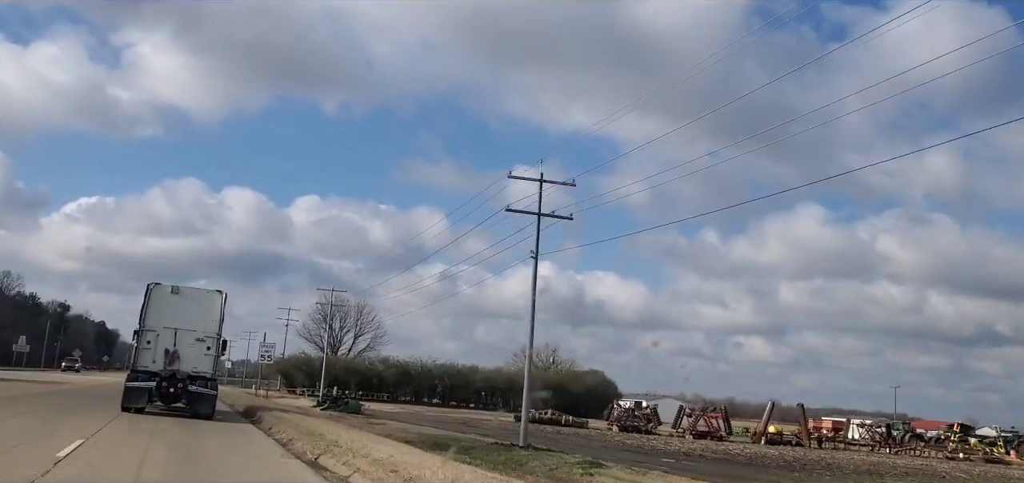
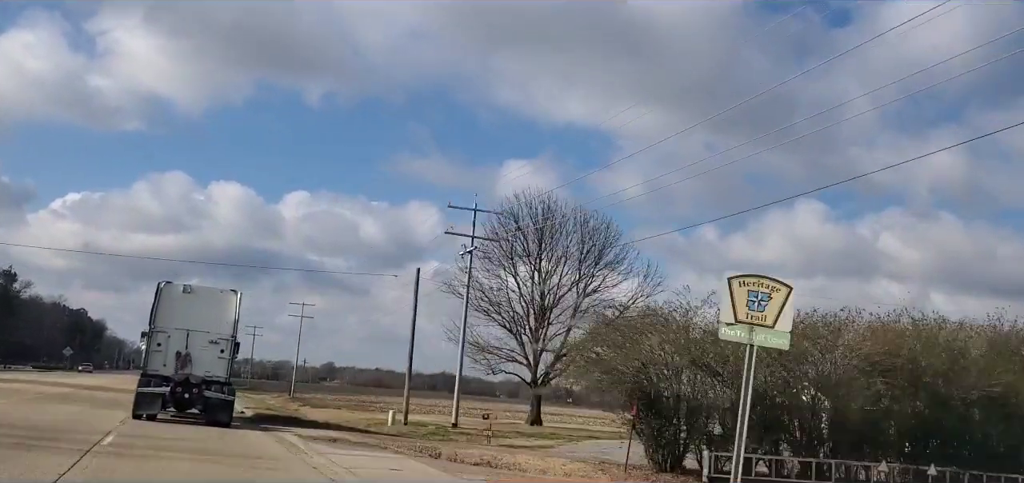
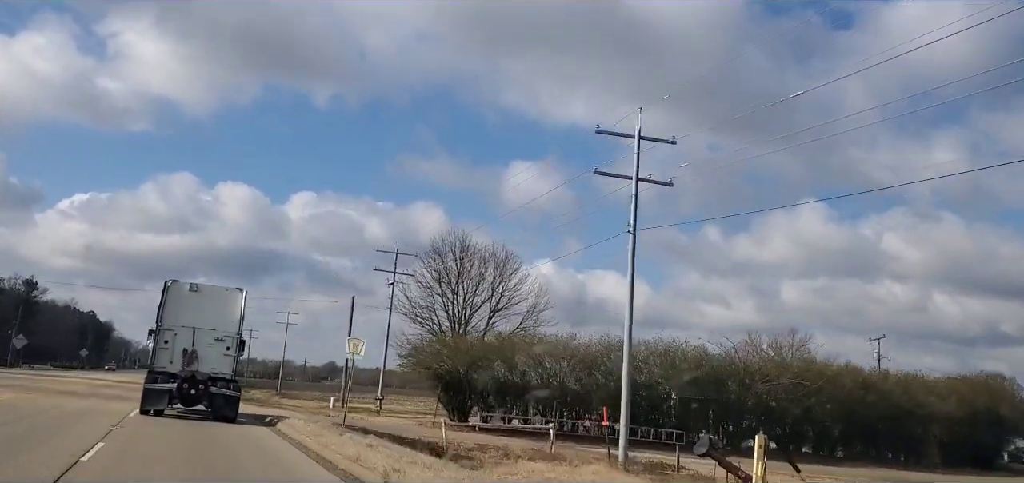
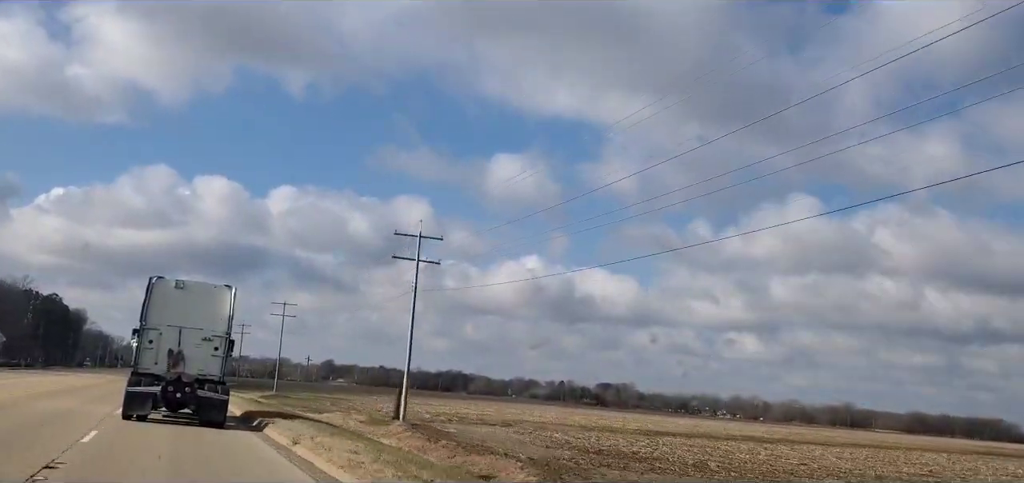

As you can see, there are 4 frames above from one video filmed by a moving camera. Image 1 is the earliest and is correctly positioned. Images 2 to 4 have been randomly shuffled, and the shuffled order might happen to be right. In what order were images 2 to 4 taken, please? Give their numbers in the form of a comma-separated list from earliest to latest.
3, 2, 4
